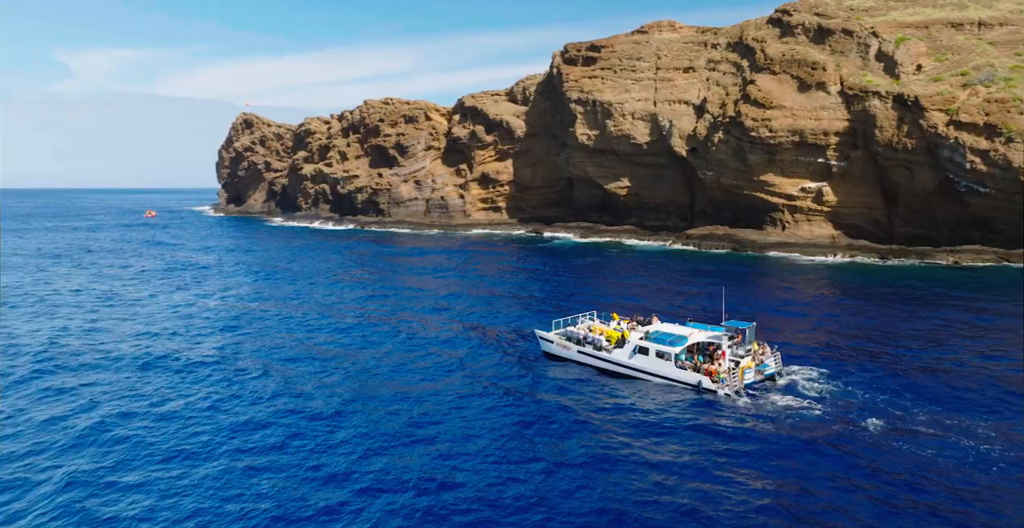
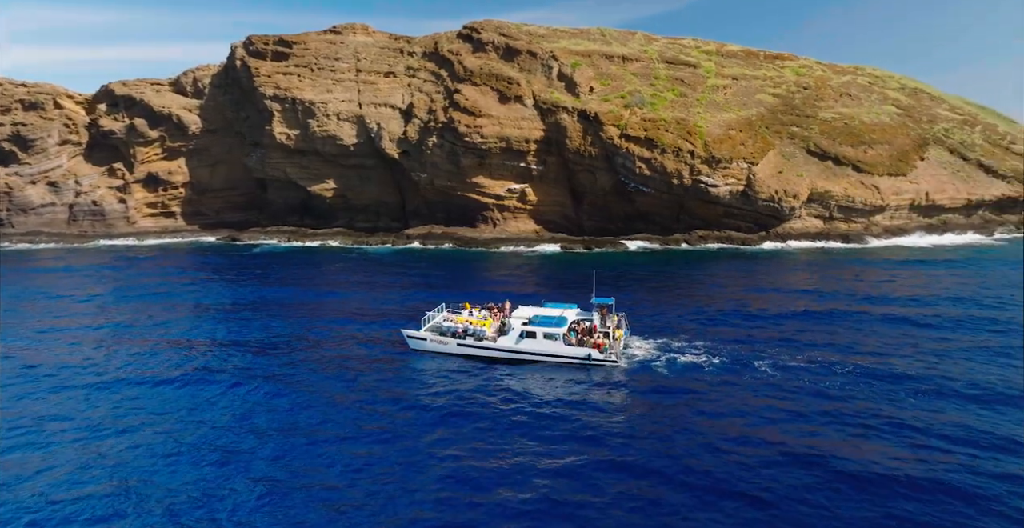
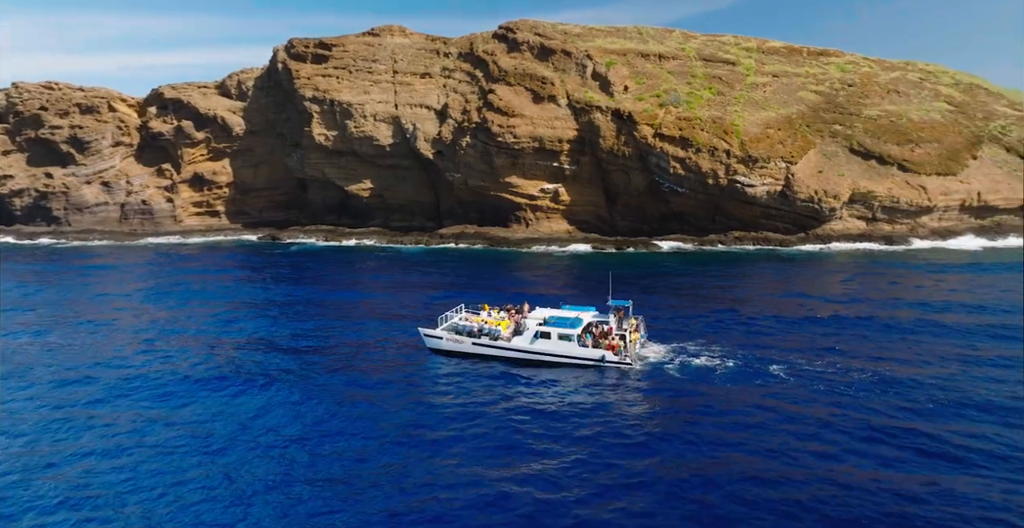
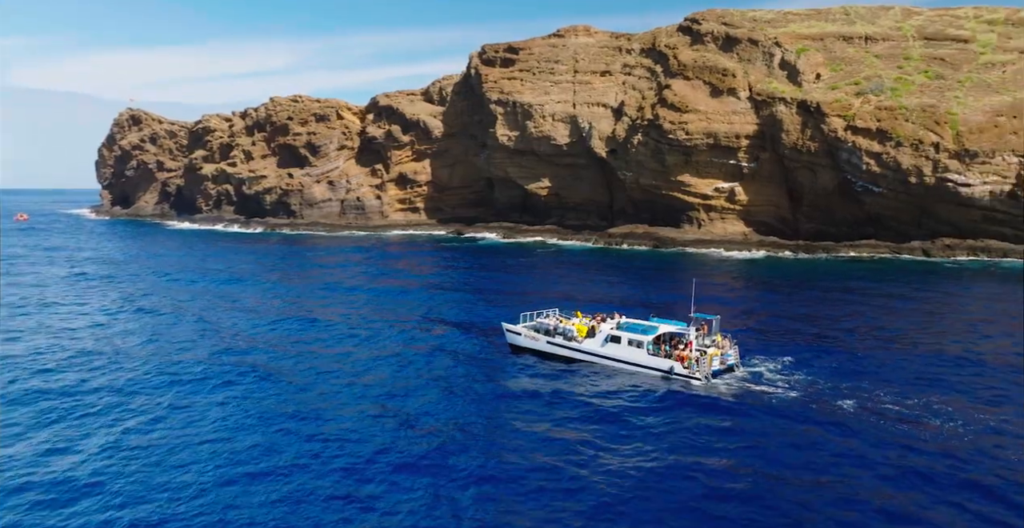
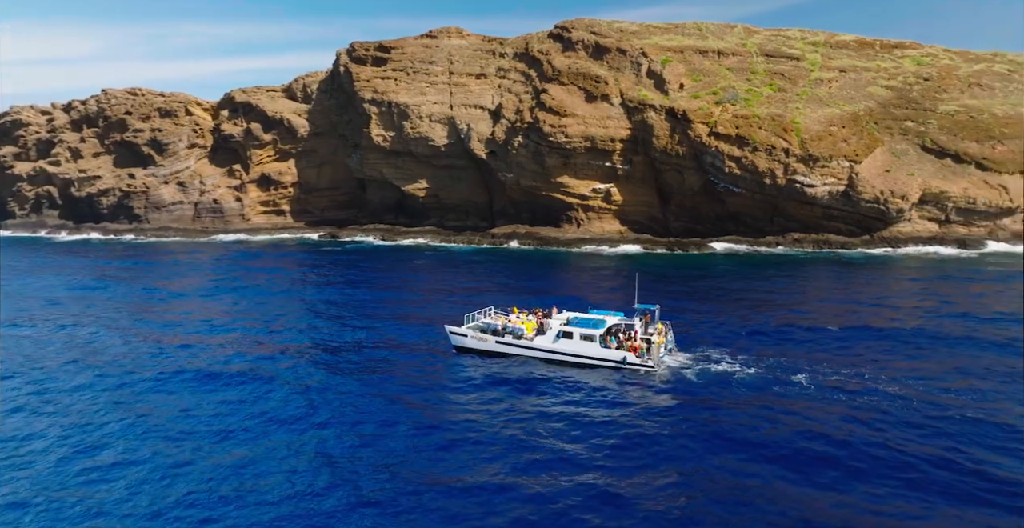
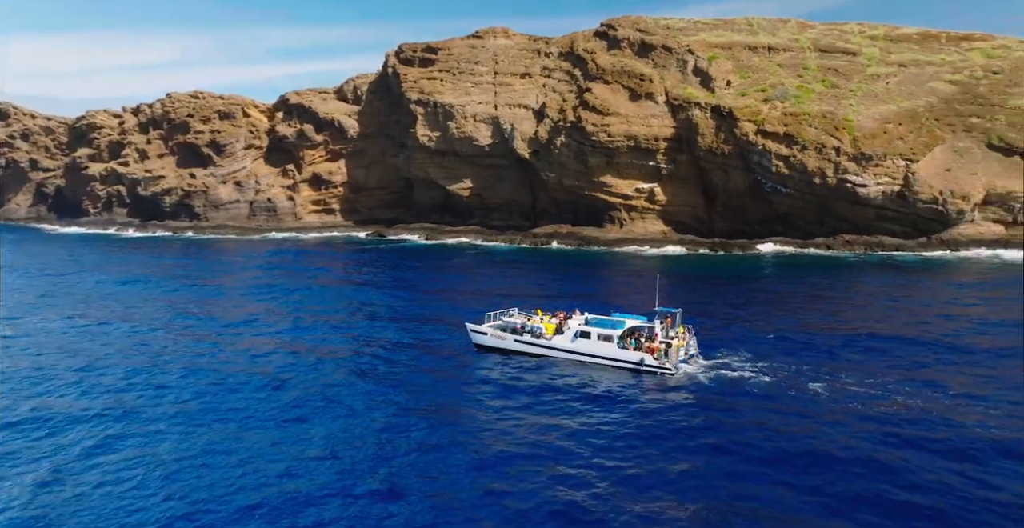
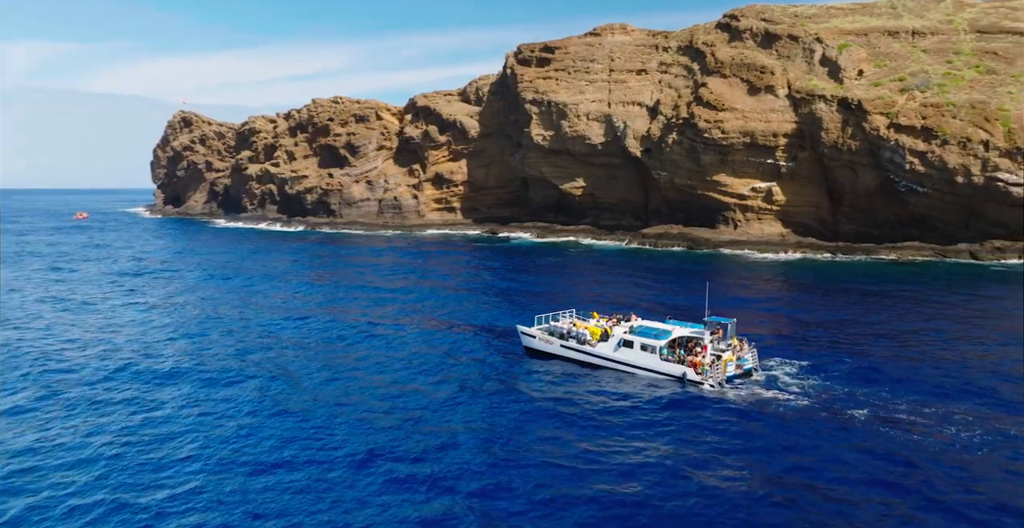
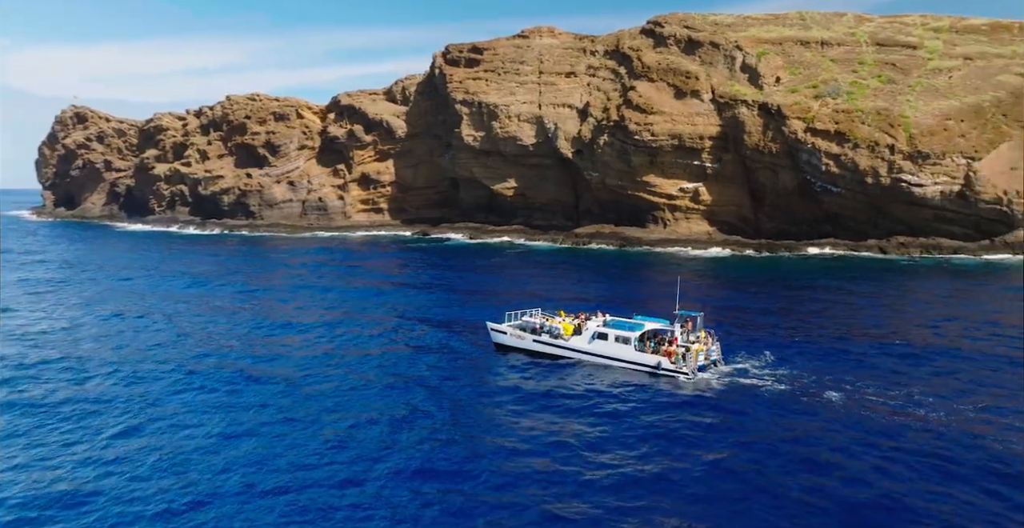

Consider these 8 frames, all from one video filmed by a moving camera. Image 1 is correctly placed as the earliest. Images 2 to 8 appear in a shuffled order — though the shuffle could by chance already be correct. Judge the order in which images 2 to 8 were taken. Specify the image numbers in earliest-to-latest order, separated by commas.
7, 4, 8, 6, 5, 3, 2
